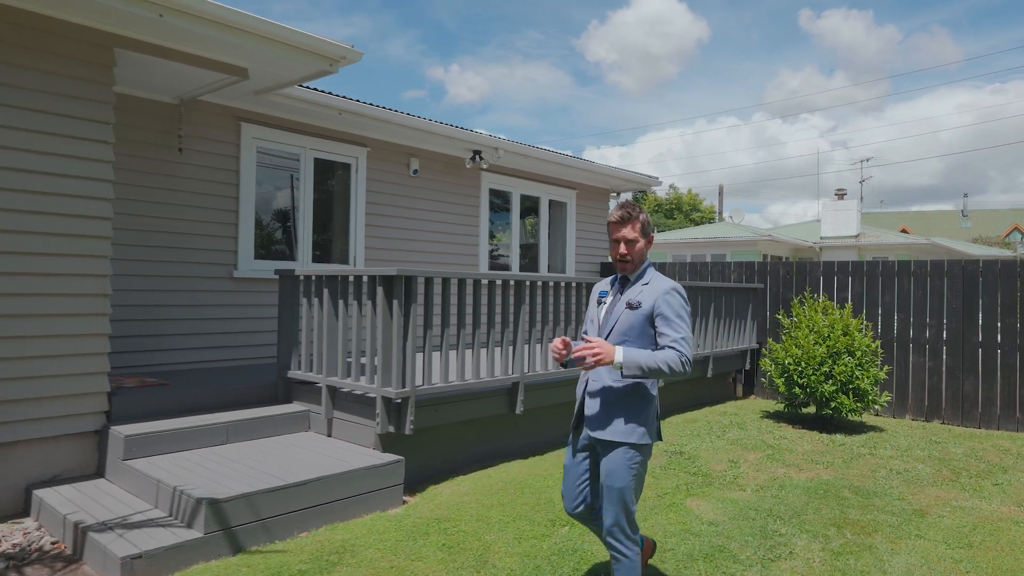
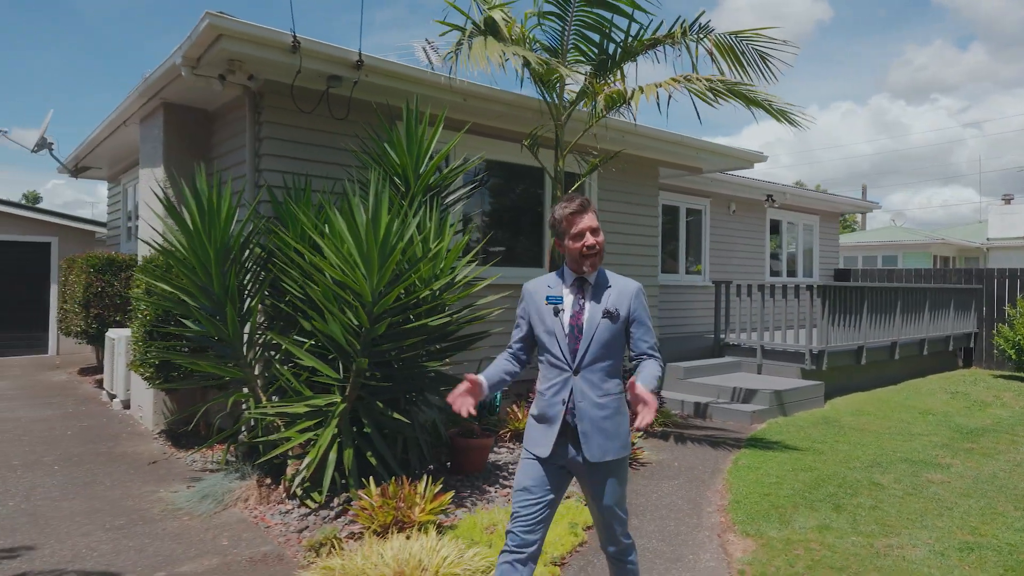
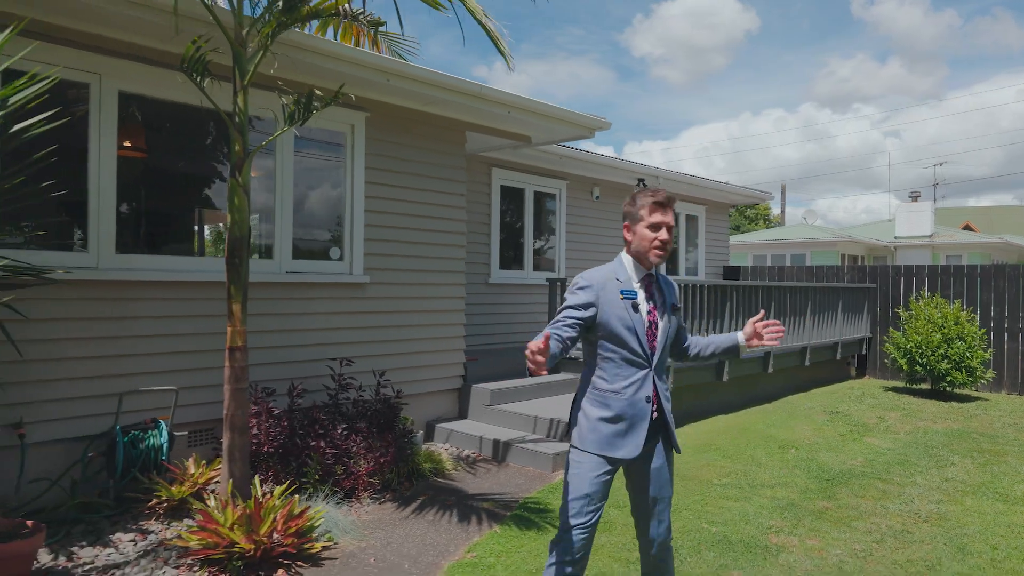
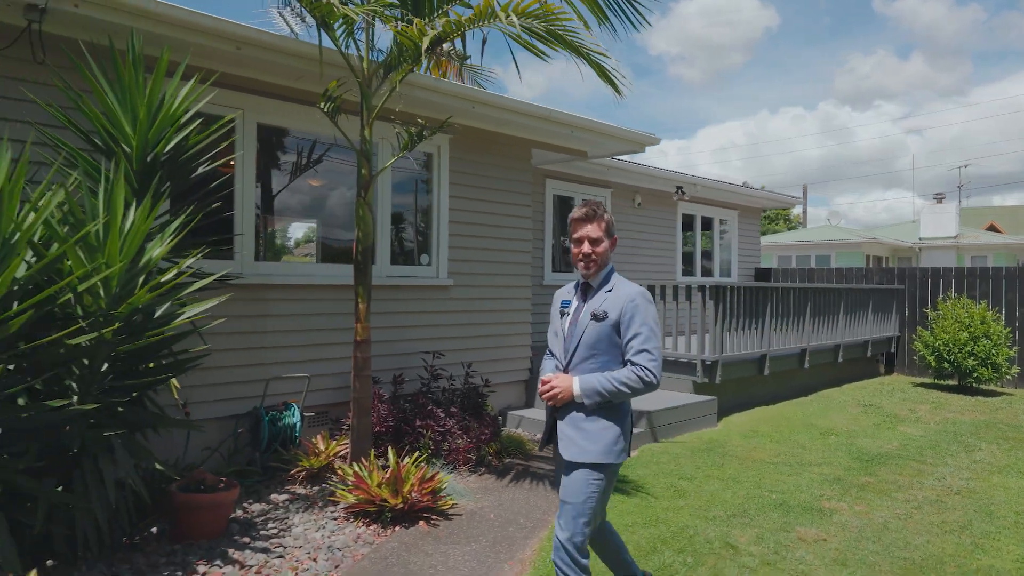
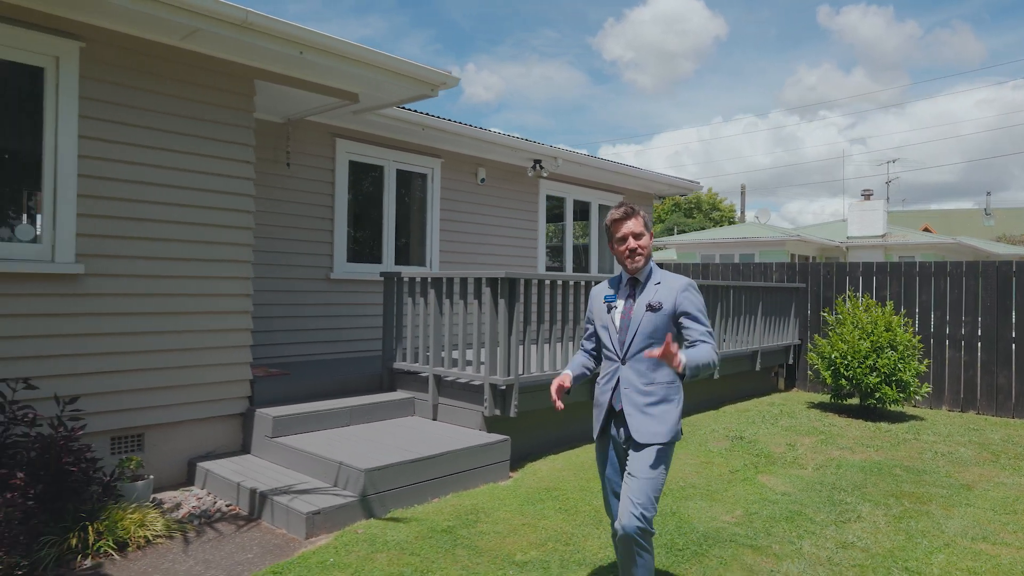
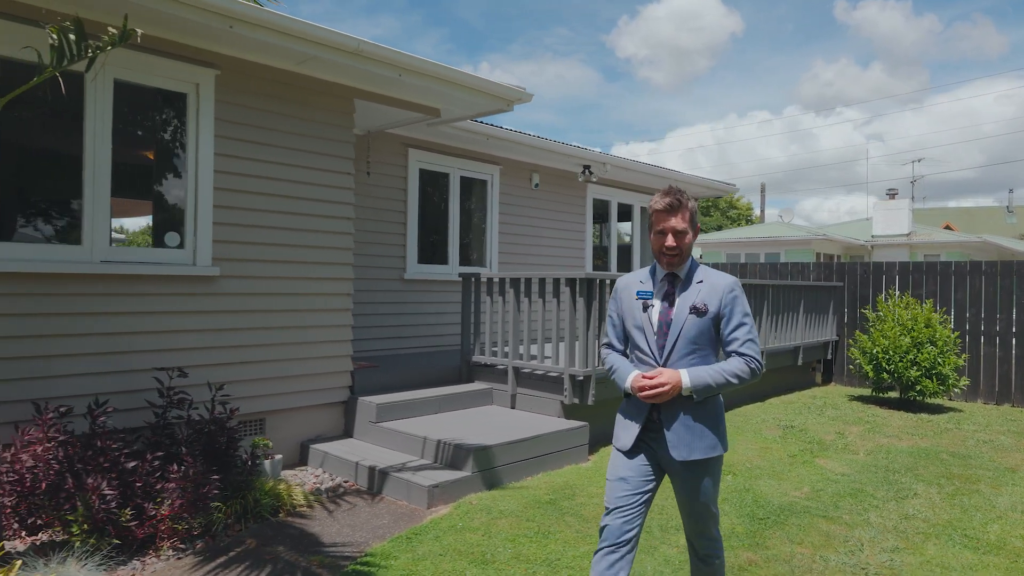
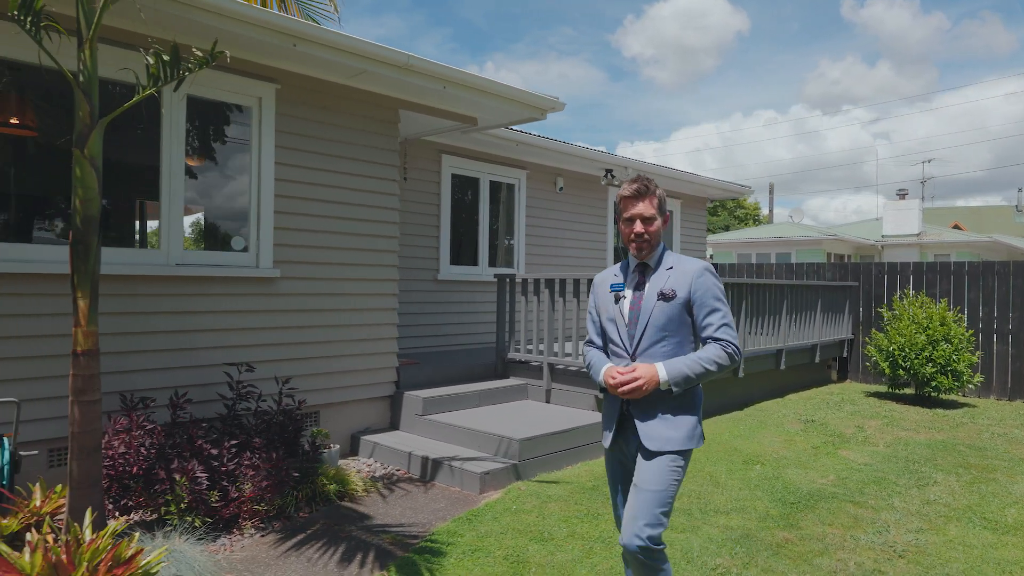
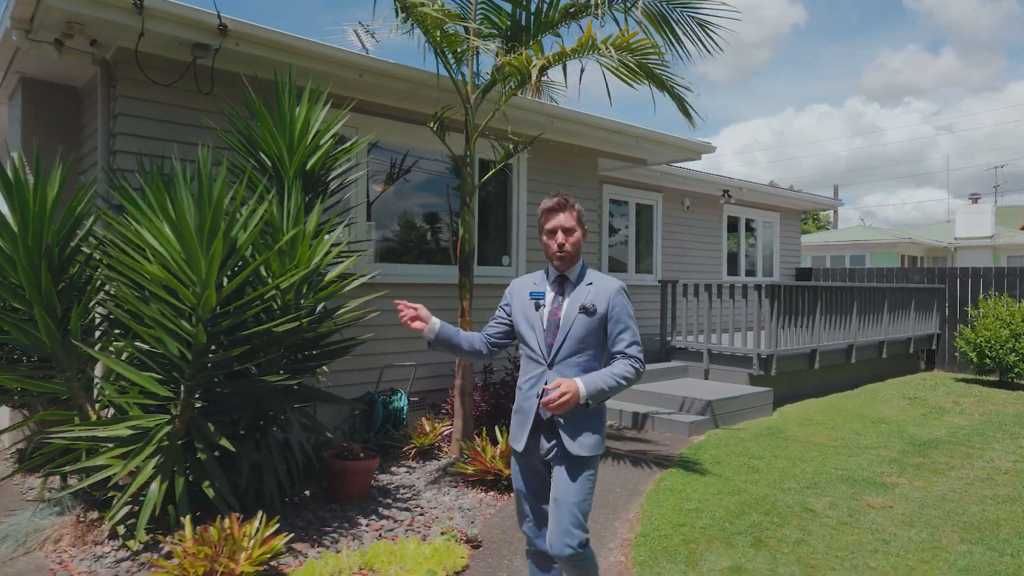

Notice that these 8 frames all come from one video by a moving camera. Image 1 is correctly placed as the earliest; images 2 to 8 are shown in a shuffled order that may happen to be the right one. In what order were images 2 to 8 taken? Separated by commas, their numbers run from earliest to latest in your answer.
5, 6, 7, 3, 4, 8, 2
